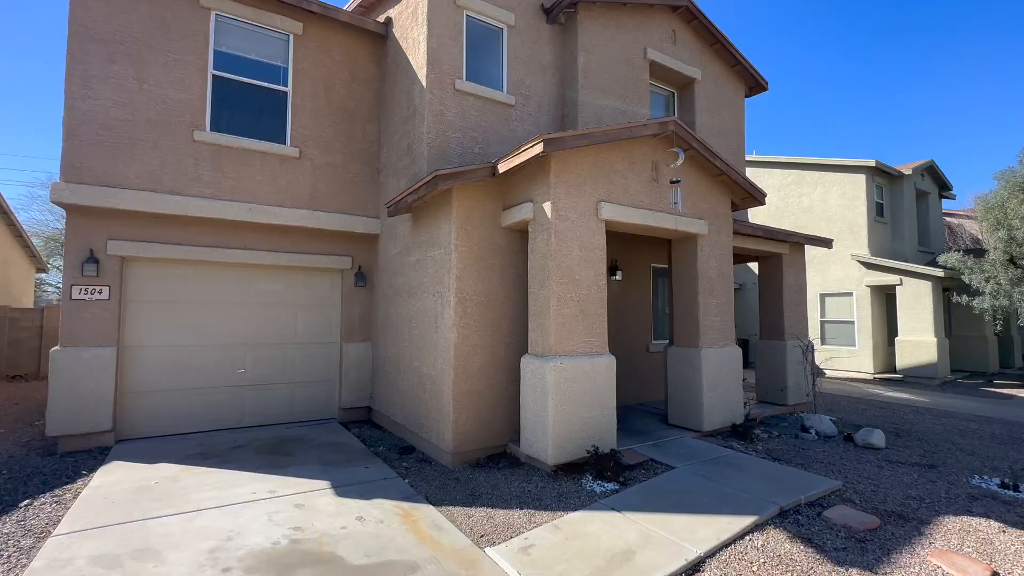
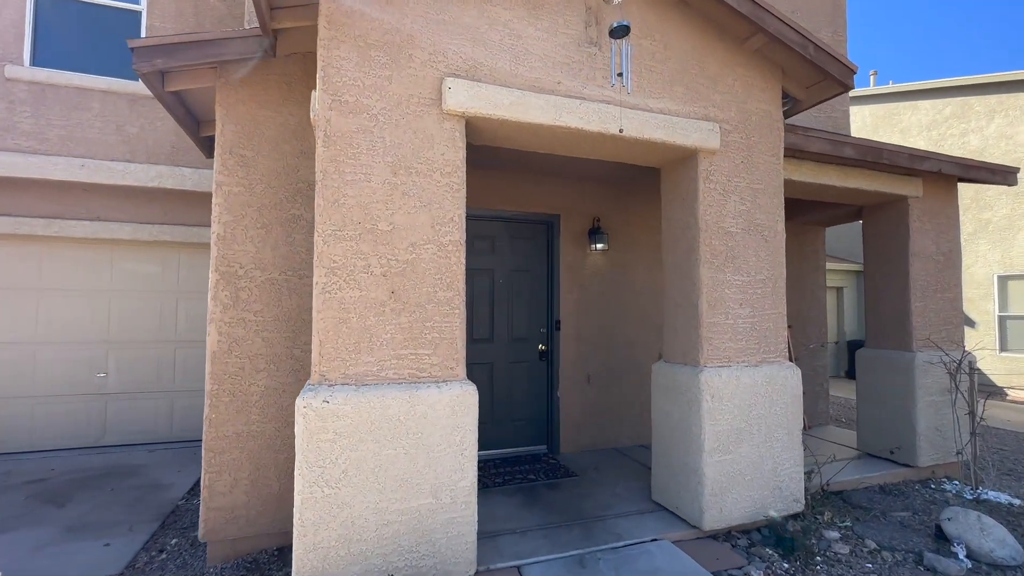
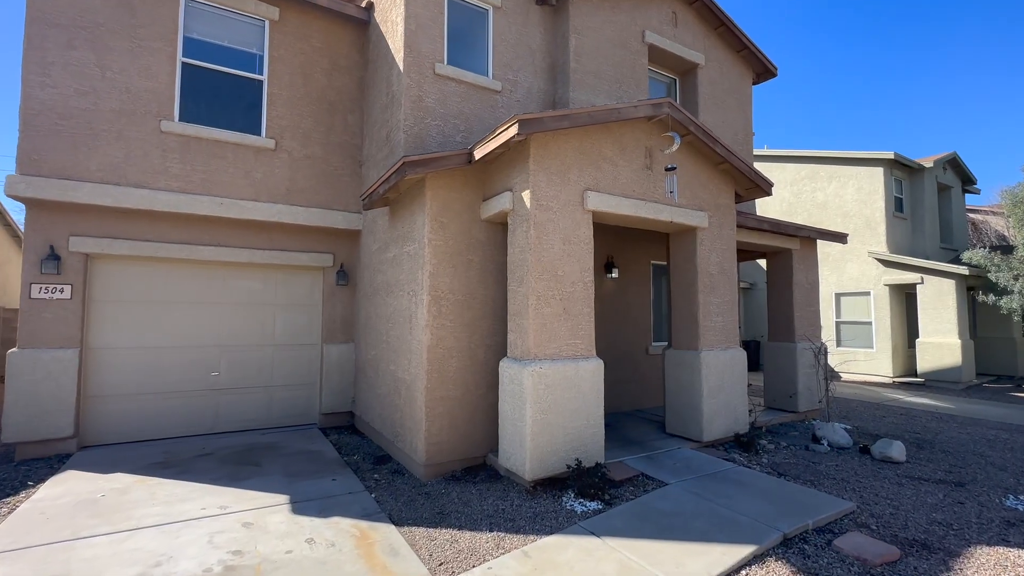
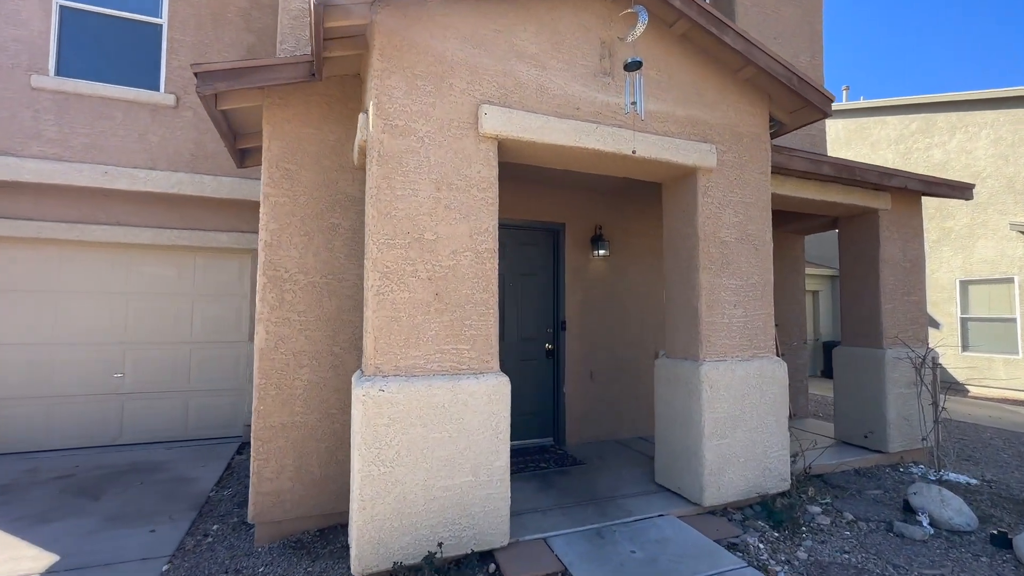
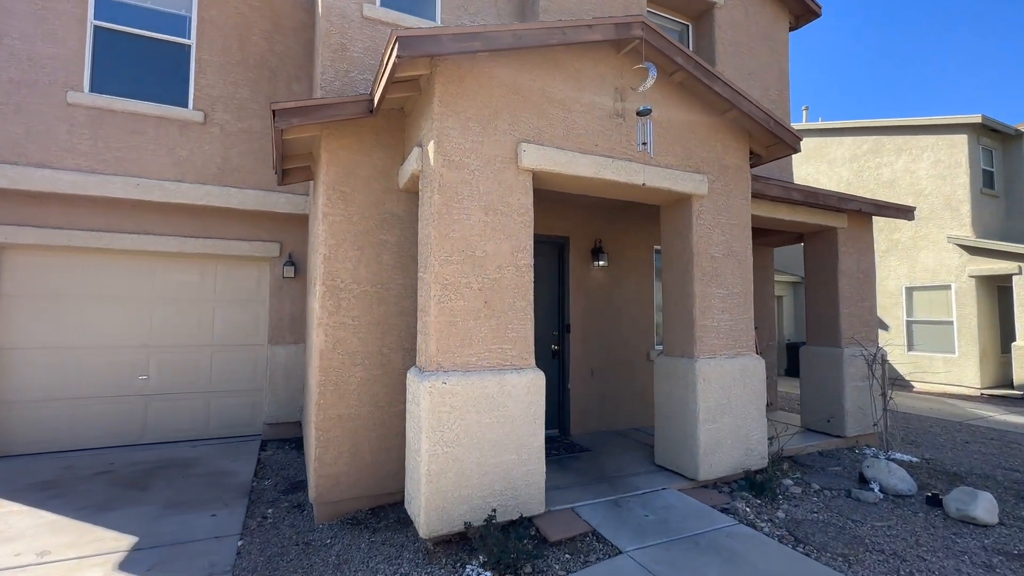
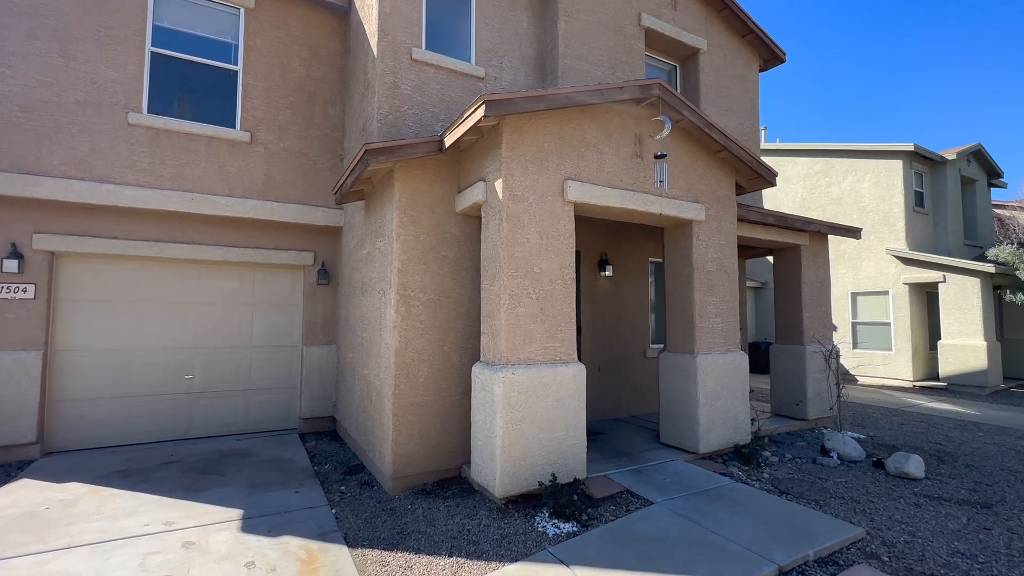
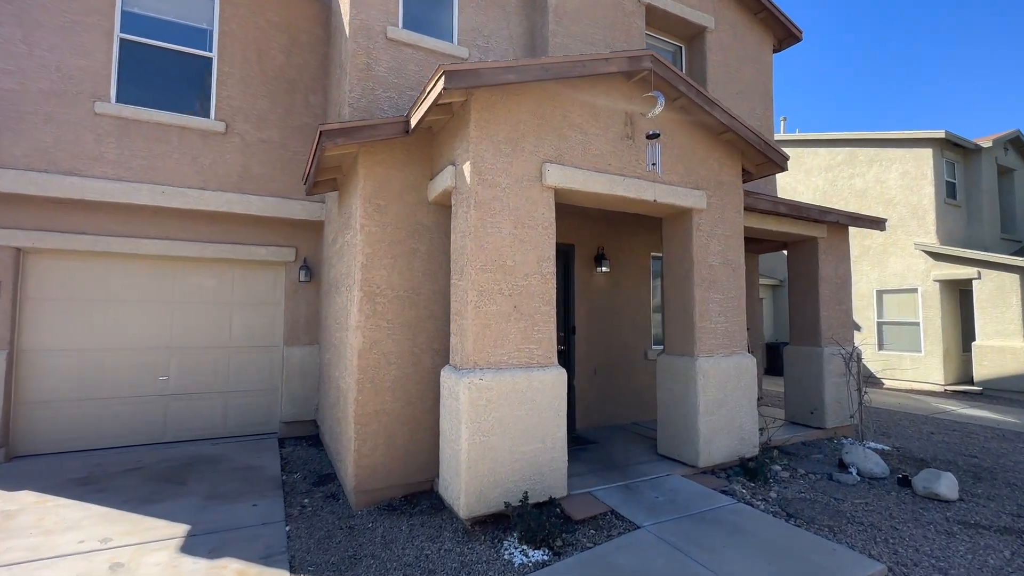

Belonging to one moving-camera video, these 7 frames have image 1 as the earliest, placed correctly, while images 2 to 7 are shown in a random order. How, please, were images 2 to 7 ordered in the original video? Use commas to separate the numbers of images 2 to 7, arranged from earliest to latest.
3, 6, 7, 5, 4, 2
